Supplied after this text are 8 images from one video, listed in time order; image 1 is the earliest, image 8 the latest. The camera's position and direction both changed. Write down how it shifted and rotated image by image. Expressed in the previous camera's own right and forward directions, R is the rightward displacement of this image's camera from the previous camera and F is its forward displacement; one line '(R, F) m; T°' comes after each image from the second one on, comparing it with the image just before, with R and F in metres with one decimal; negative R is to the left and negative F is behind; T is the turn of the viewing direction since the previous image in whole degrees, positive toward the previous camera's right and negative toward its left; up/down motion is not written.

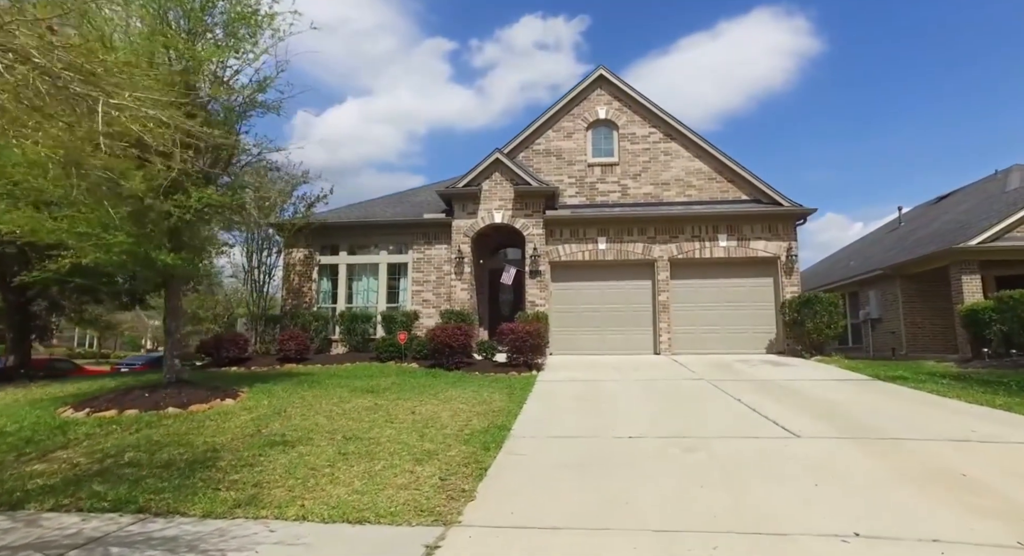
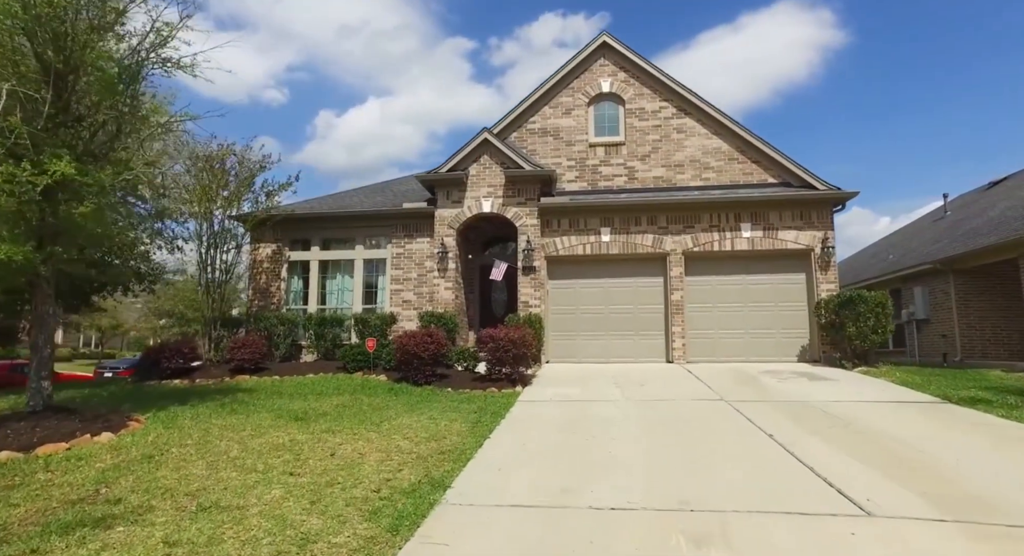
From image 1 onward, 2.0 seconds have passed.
(+0.7, +1.8) m; -2°
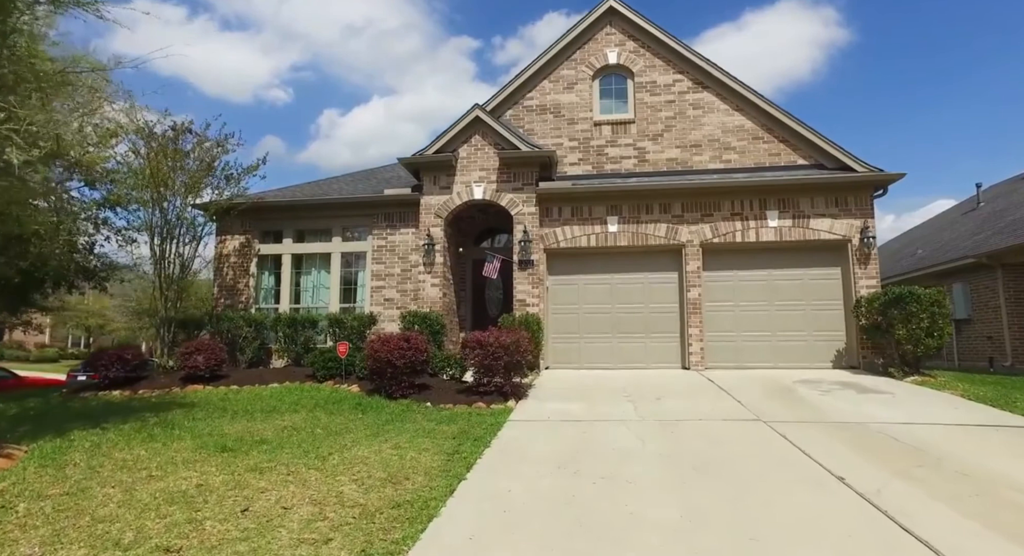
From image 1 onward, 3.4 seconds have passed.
(+0.2, +1.5) m; 0°
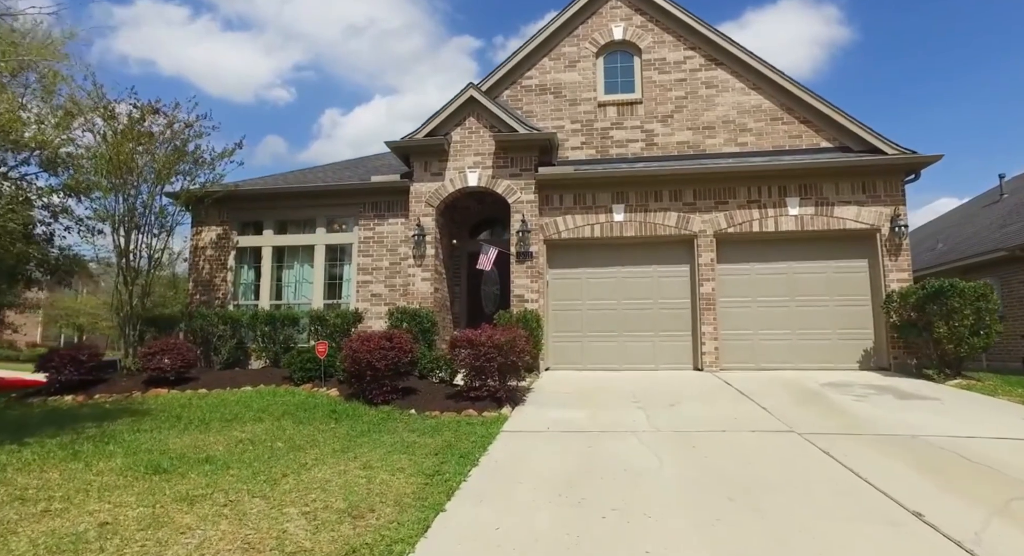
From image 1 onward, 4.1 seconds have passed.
(+0.1, +0.9) m; 0°
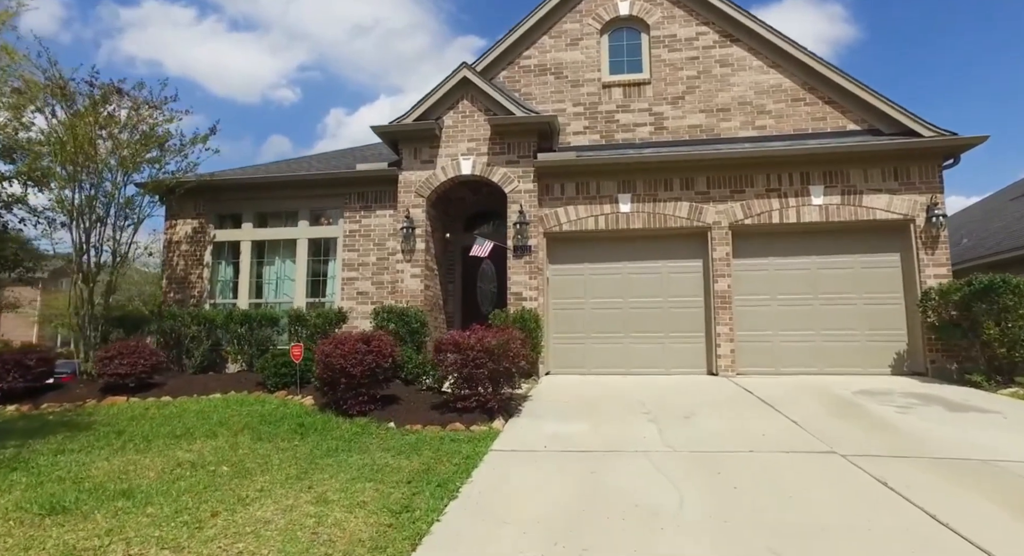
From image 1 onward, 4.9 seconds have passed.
(+0.1, +0.9) m; 0°
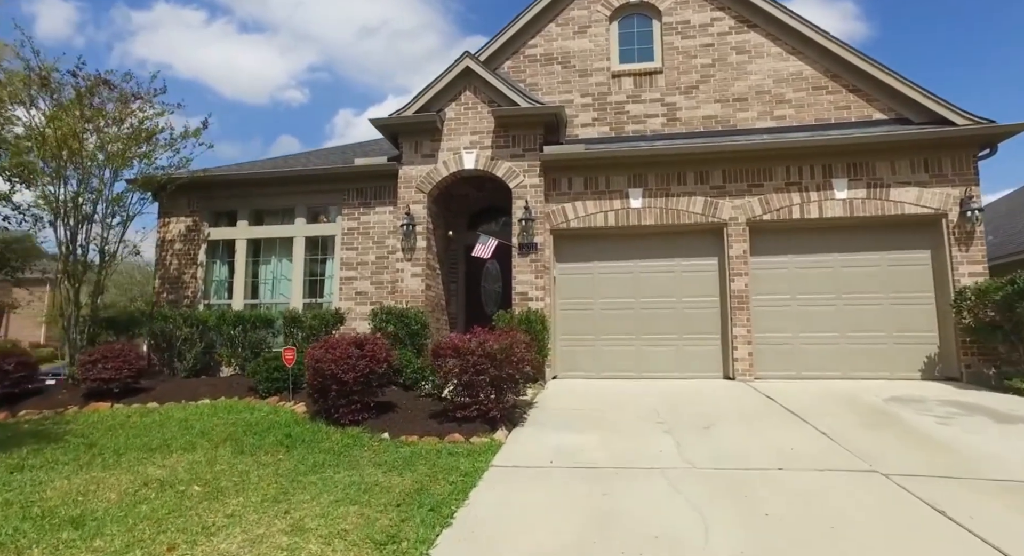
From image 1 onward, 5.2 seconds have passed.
(0.0, +0.5) m; -1°
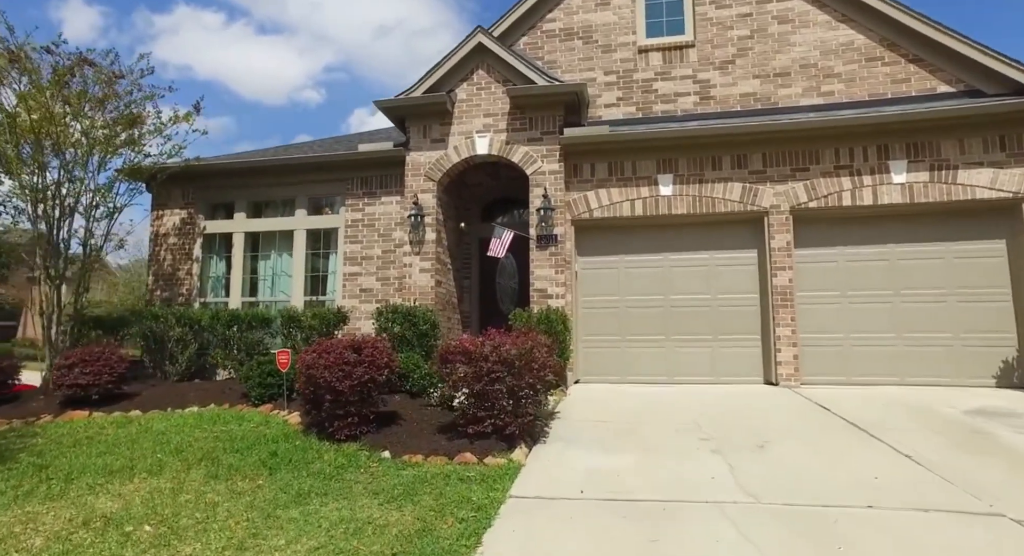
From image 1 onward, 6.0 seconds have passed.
(-0.1, +0.8) m; -2°
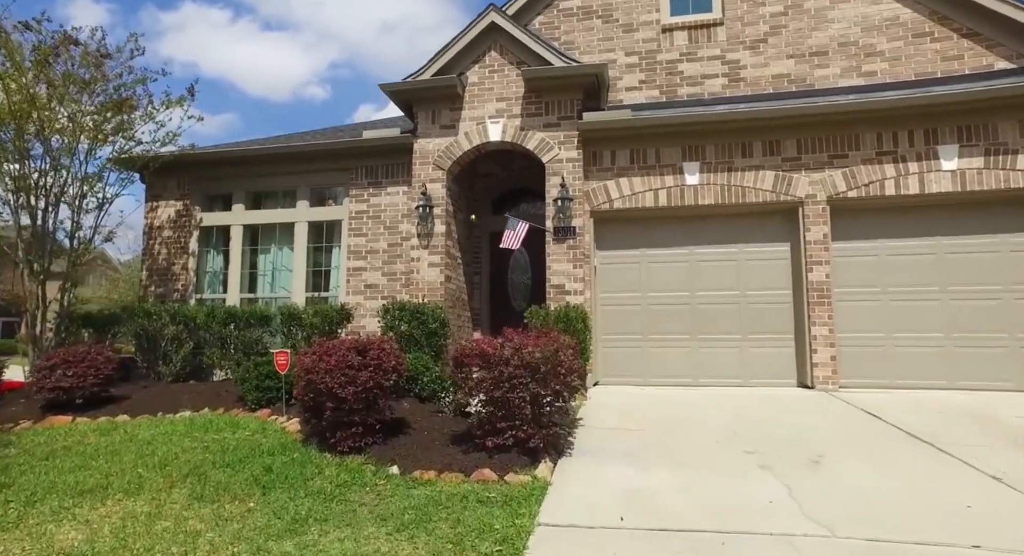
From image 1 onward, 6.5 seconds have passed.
(-0.2, +0.6) m; -1°
